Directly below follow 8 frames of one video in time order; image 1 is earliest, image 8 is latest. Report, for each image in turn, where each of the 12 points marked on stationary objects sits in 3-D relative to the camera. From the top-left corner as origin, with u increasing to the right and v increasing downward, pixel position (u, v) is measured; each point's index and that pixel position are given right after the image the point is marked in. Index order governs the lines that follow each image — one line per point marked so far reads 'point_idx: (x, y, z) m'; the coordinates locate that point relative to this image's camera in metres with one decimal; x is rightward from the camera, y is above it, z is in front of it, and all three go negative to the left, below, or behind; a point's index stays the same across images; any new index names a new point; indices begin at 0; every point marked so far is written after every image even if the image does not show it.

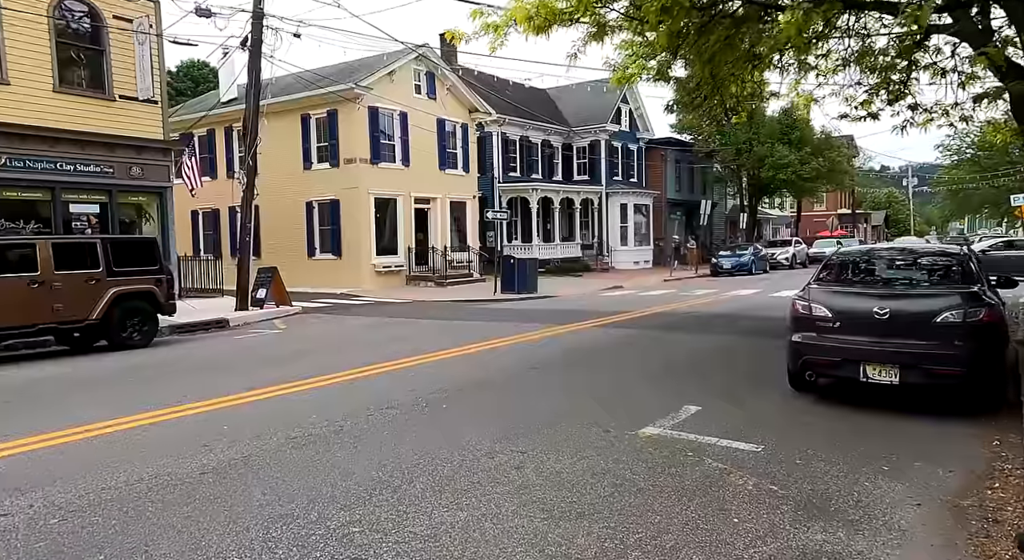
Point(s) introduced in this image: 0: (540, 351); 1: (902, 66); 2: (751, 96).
0: (+0.4, -0.9, +10.7) m
1: (+6.7, +3.8, +13.5) m
2: (+4.6, +3.6, +15.1) m
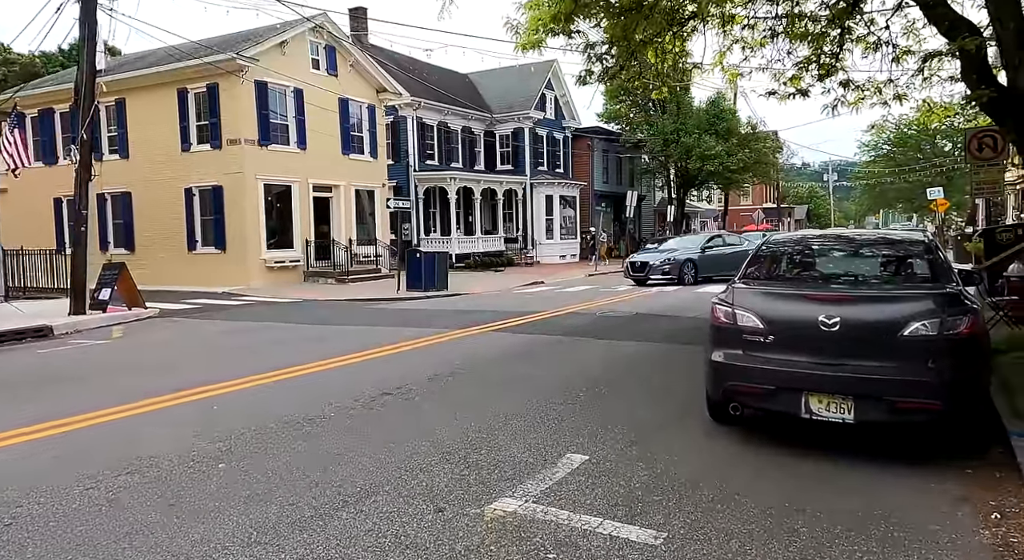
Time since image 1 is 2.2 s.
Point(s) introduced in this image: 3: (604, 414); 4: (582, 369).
0: (-1.0, -0.9, +8.9) m
1: (+5.0, +3.9, +12.2) m
2: (+2.8, +3.7, +13.6) m
3: (+0.7, -1.0, +5.7) m
4: (+0.7, -0.9, +8.1) m
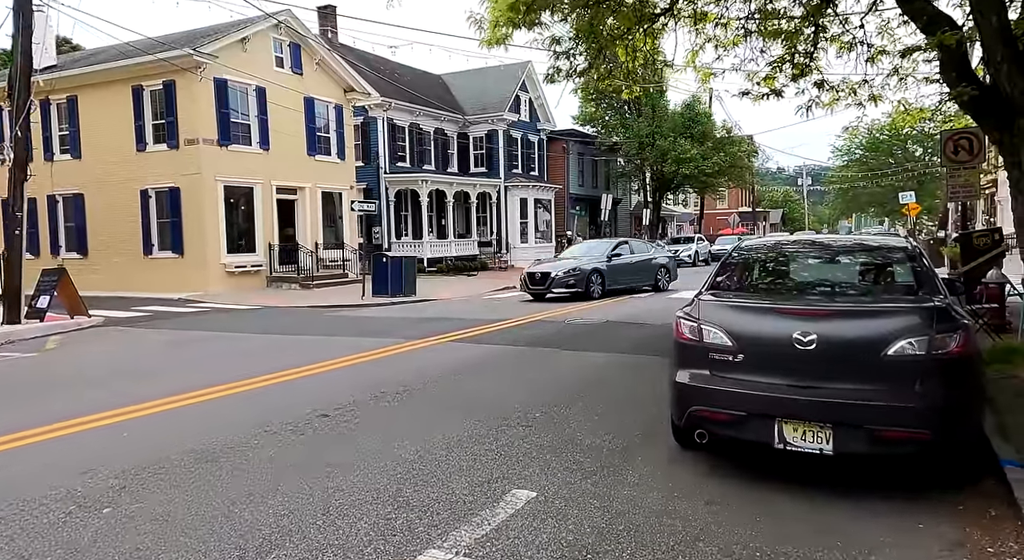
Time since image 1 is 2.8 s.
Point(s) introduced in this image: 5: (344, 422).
0: (-1.4, -1.0, +8.3) m
1: (+4.5, +3.8, +11.8) m
2: (+2.2, +3.6, +13.1) m
3: (+0.3, -1.0, +5.1) m
4: (+0.3, -1.0, +7.6) m
5: (-1.2, -1.0, +5.5) m
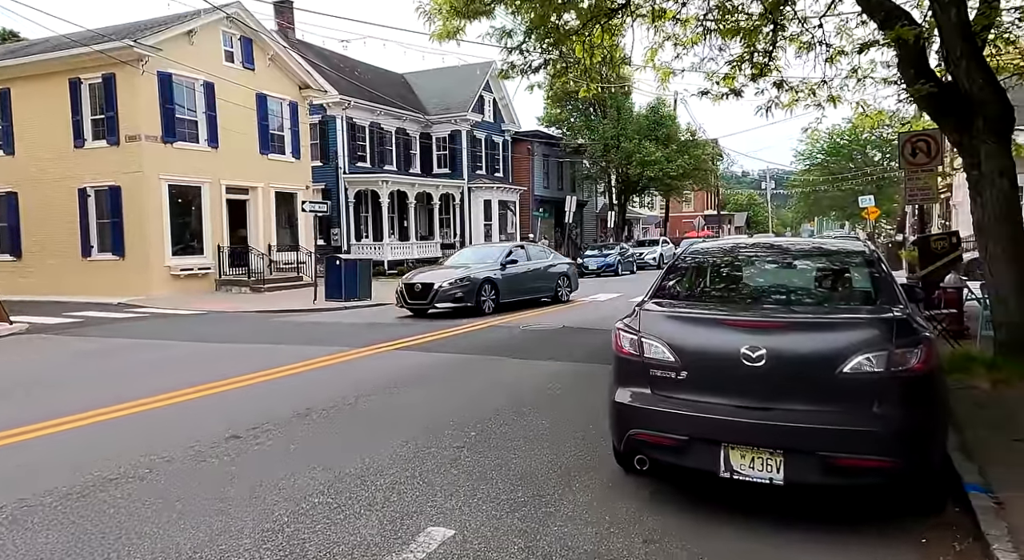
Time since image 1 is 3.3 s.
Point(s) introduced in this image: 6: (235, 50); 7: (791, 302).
0: (-2.0, -1.0, +7.8) m
1: (+3.8, +3.7, +11.5) m
2: (+1.4, +3.5, +12.8) m
3: (-0.1, -1.1, +4.7) m
4: (-0.2, -1.0, +7.2) m
5: (-1.6, -1.0, +4.9) m
6: (-7.0, +5.8, +19.7) m
7: (+1.8, -0.1, +4.9) m
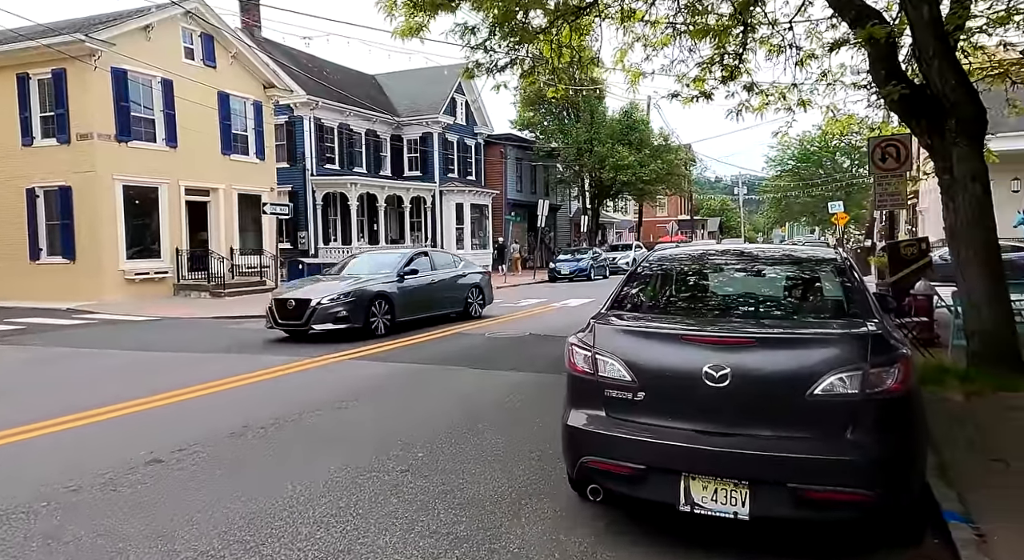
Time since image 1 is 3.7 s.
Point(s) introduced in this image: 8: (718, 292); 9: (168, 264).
0: (-2.4, -1.1, +7.4) m
1: (+3.3, +3.6, +11.3) m
2: (+0.9, +3.4, +12.5) m
3: (-0.4, -1.1, +4.3) m
4: (-0.6, -1.1, +6.8) m
5: (-1.9, -1.1, +4.5) m
6: (-7.7, +5.7, +19.1) m
7: (+1.5, -0.2, +4.6) m
8: (+1.4, -0.1, +5.2) m
9: (-8.0, +0.4, +18.2) m
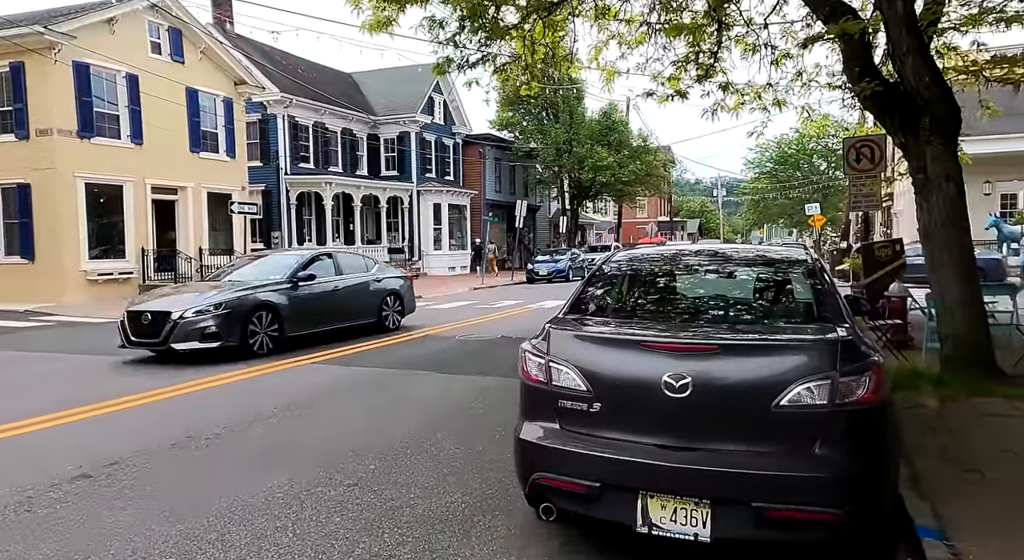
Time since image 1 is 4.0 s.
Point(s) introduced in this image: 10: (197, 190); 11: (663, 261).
0: (-2.7, -1.1, +7.0) m
1: (+2.8, +3.6, +11.1) m
2: (+0.5, +3.4, +12.2) m
3: (-0.6, -1.1, +4.0) m
4: (-0.9, -1.1, +6.5) m
5: (-2.2, -1.1, +4.2) m
6: (-8.3, +5.7, +18.6) m
7: (+1.2, -0.2, +4.4) m
8: (+1.1, -0.1, +5.0) m
9: (-8.6, +0.4, +17.7) m
10: (-7.9, +2.2, +19.6) m
11: (+1.0, +0.1, +5.4) m
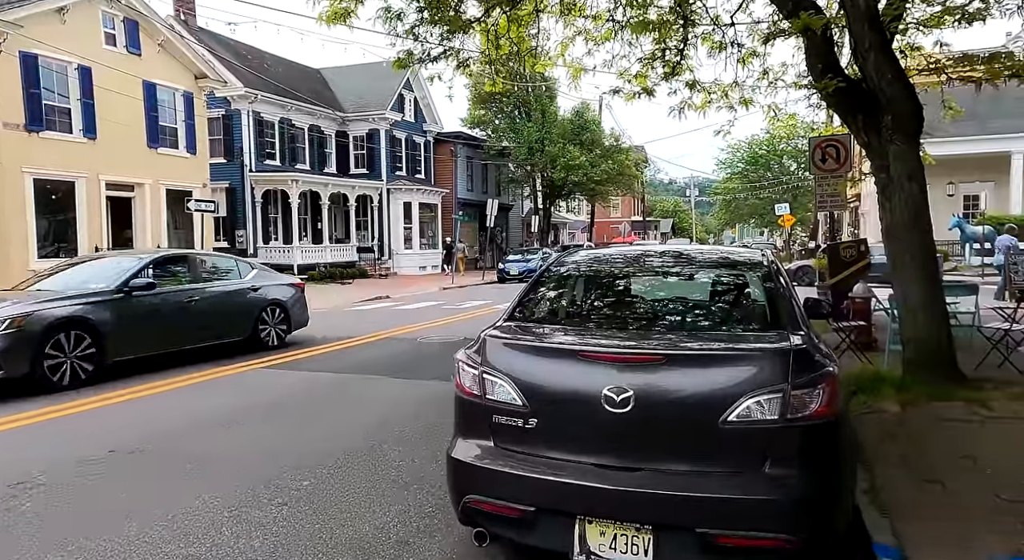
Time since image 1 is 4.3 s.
0: (-3.1, -1.1, +6.7) m
1: (+2.3, +3.6, +10.9) m
2: (-0.1, +3.4, +12.0) m
3: (-0.9, -1.2, +3.8) m
4: (-1.3, -1.1, +6.2) m
5: (-2.5, -1.1, +3.9) m
6: (-9.1, +5.7, +18.1) m
7: (+0.9, -0.2, +4.1) m
8: (+0.8, -0.1, +4.7) m
9: (-9.4, +0.4, +17.2) m
10: (-8.7, +2.3, +19.1) m
11: (+0.7, +0.1, +5.1) m
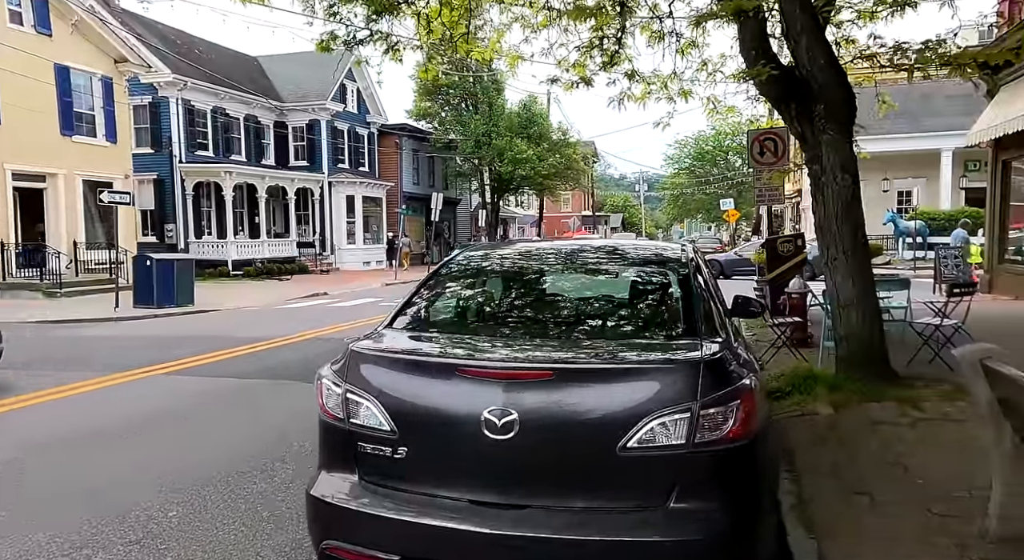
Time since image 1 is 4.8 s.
0: (-3.8, -1.1, +6.0) m
1: (+1.4, +3.6, +10.6) m
2: (-1.1, +3.5, +11.5) m
3: (-1.4, -1.2, +3.2) m
4: (-1.9, -1.1, +5.7) m
5: (-3.0, -1.1, +3.3) m
6: (-10.5, +5.8, +17.0) m
7: (+0.4, -0.2, +3.7) m
8: (+0.2, -0.1, +4.3) m
9: (-10.7, +0.5, +16.1) m
10: (-10.2, +2.4, +18.0) m
11: (+0.1, +0.1, +4.7) m
